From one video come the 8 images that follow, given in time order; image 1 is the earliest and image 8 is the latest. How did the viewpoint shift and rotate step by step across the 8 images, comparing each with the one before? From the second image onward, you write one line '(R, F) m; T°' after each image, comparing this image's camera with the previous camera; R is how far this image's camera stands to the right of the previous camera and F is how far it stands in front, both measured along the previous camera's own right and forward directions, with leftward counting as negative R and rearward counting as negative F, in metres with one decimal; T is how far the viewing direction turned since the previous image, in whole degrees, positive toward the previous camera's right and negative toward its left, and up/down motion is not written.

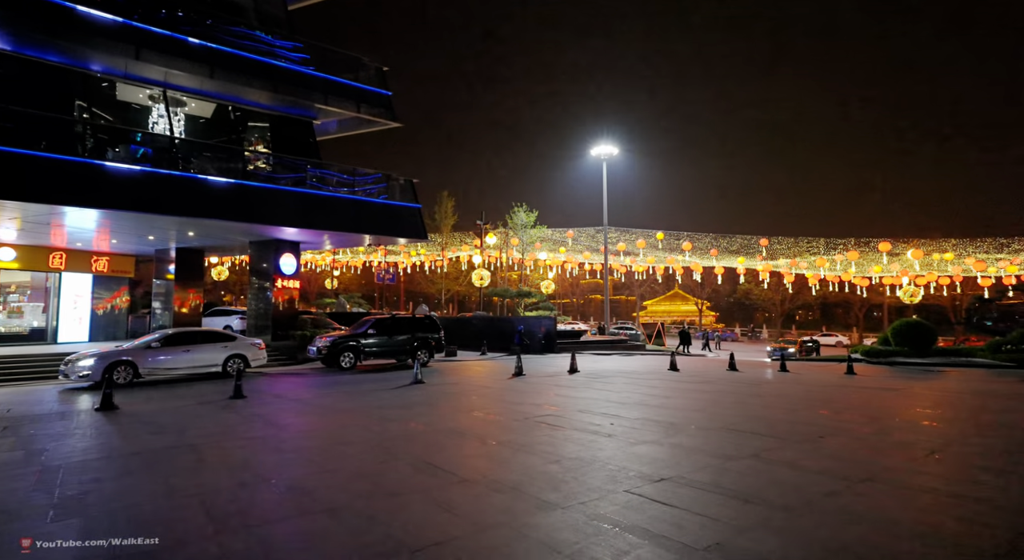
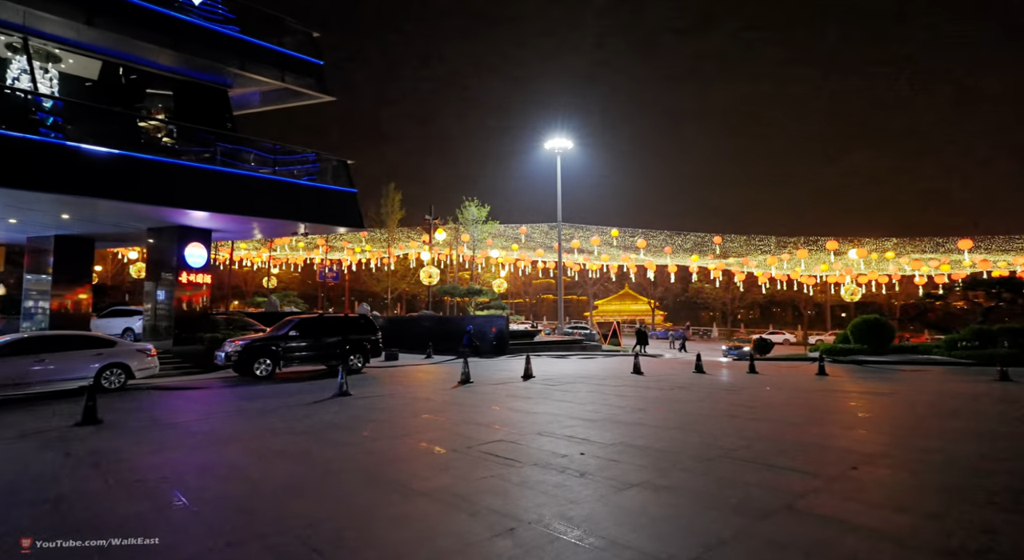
(+0.1, +2.1) m; +5°
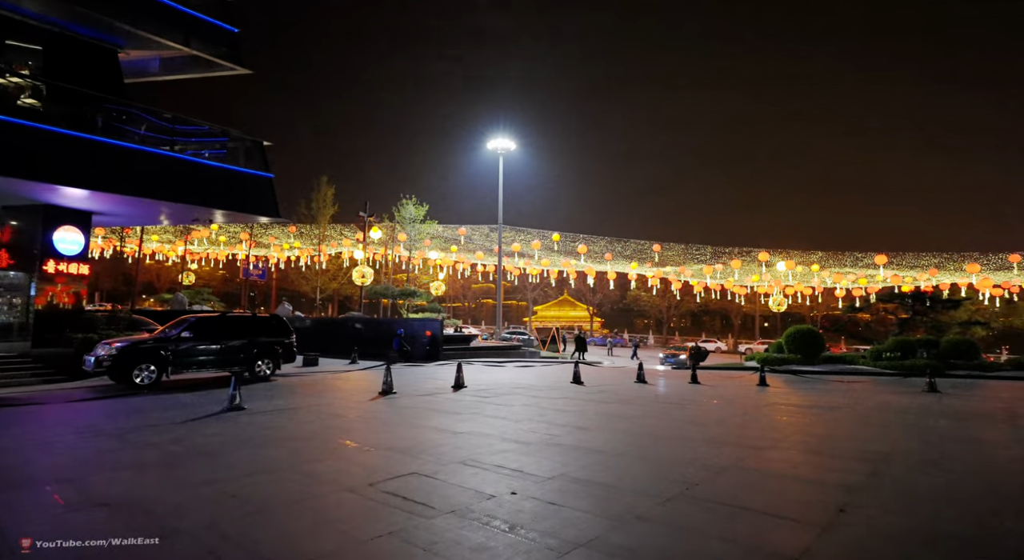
(+0.2, +1.5) m; +6°
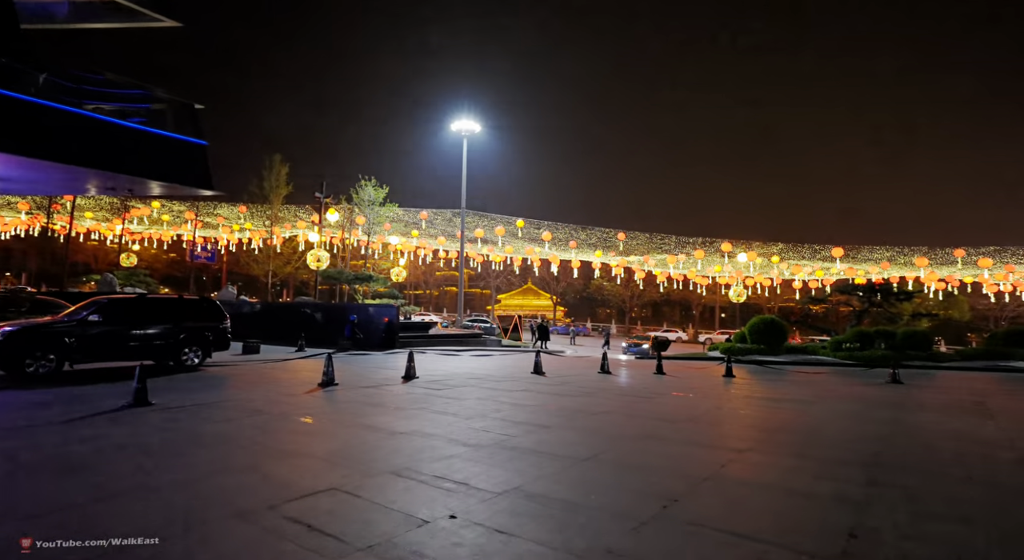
(+0.2, +1.2) m; +4°
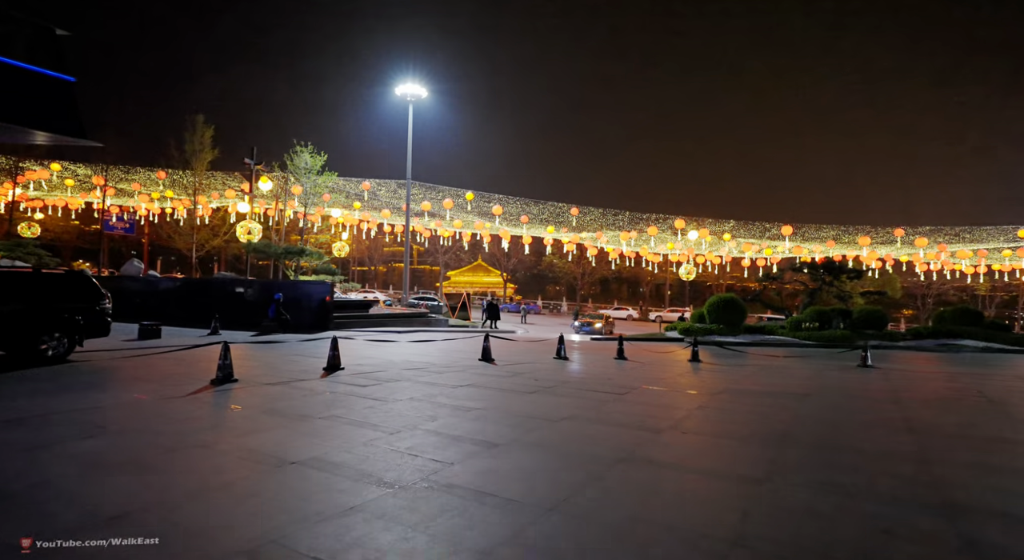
(+0.1, +2.2) m; +5°
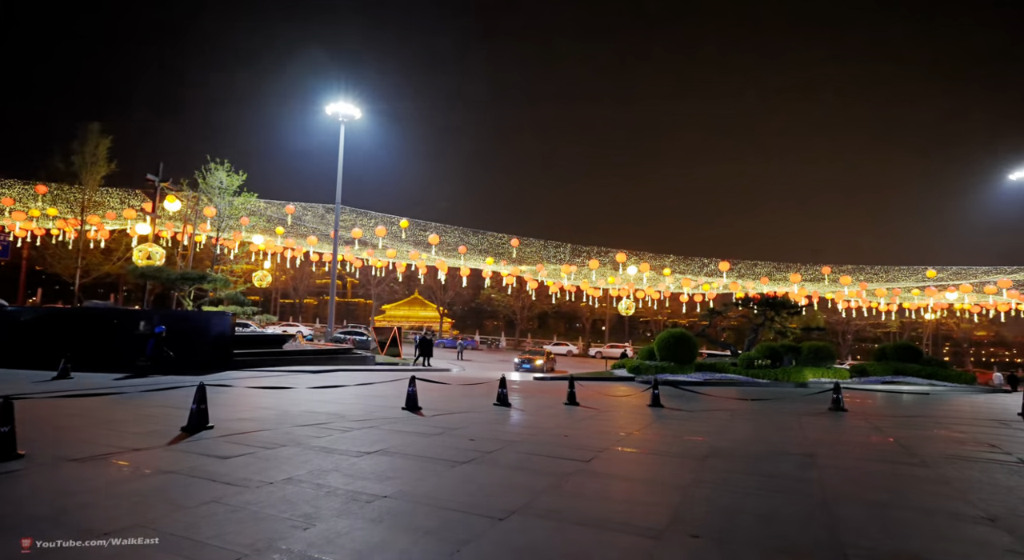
(+0.1, +2.7) m; +6°
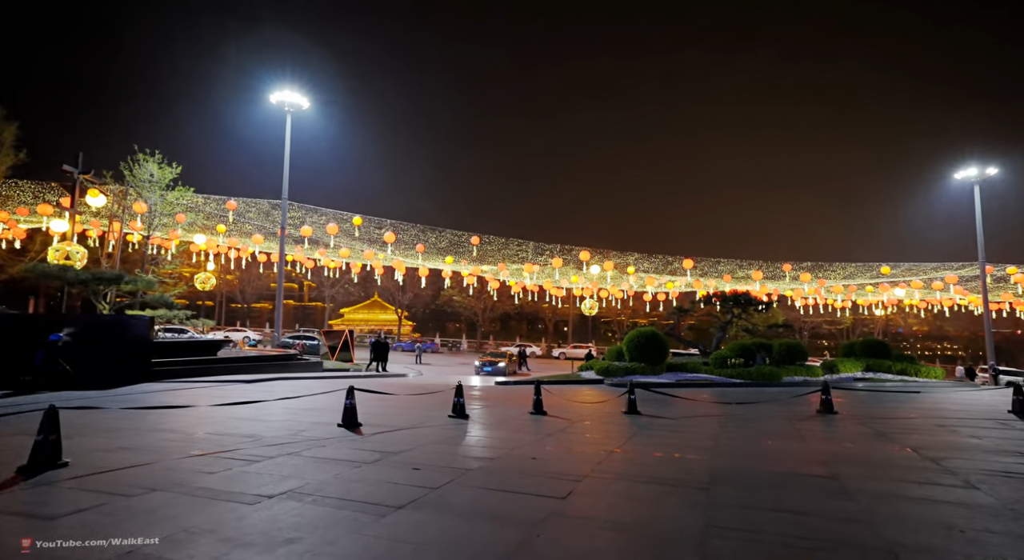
(+0.1, +2.0) m; +4°
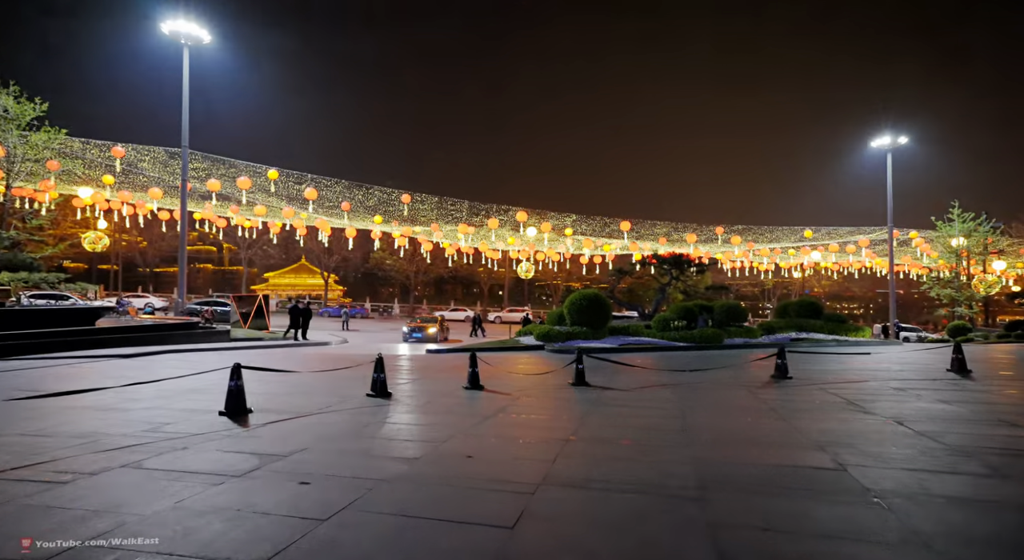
(+0.1, +2.1) m; +6°
